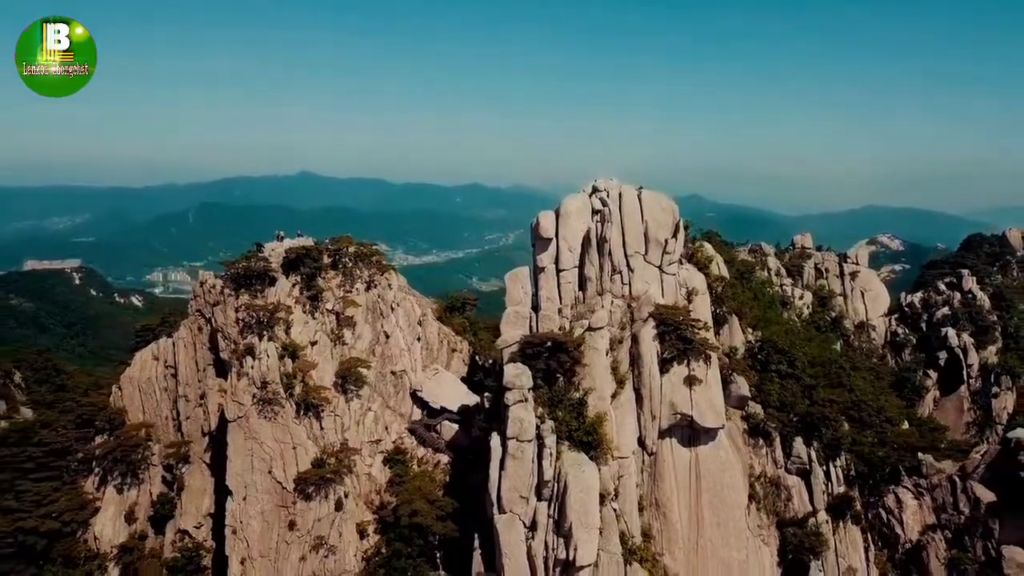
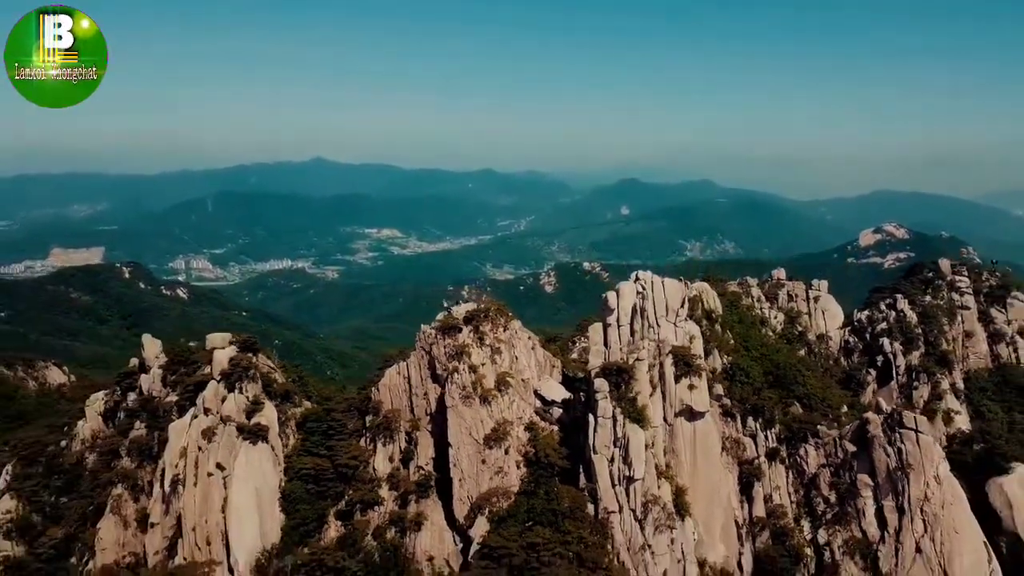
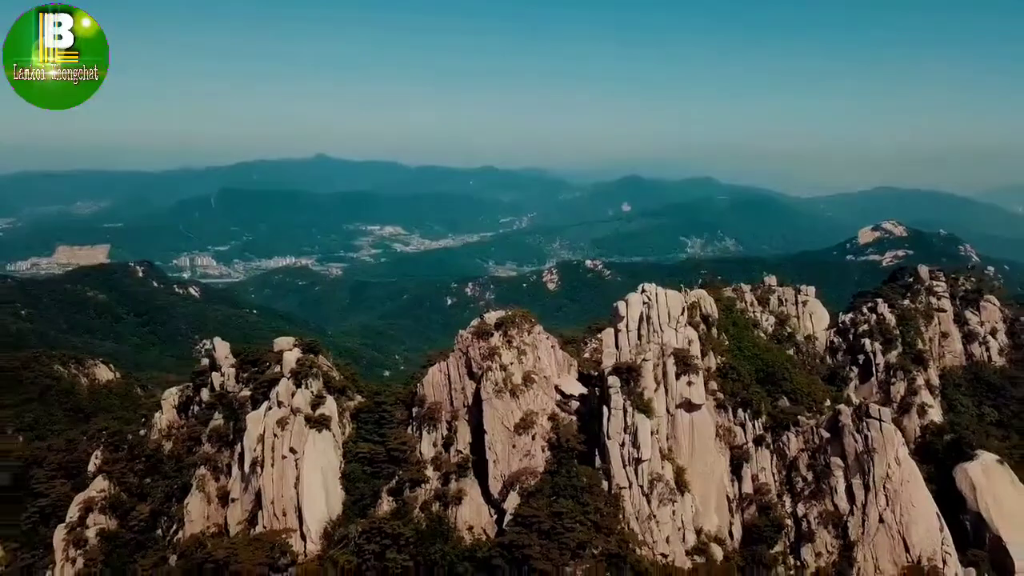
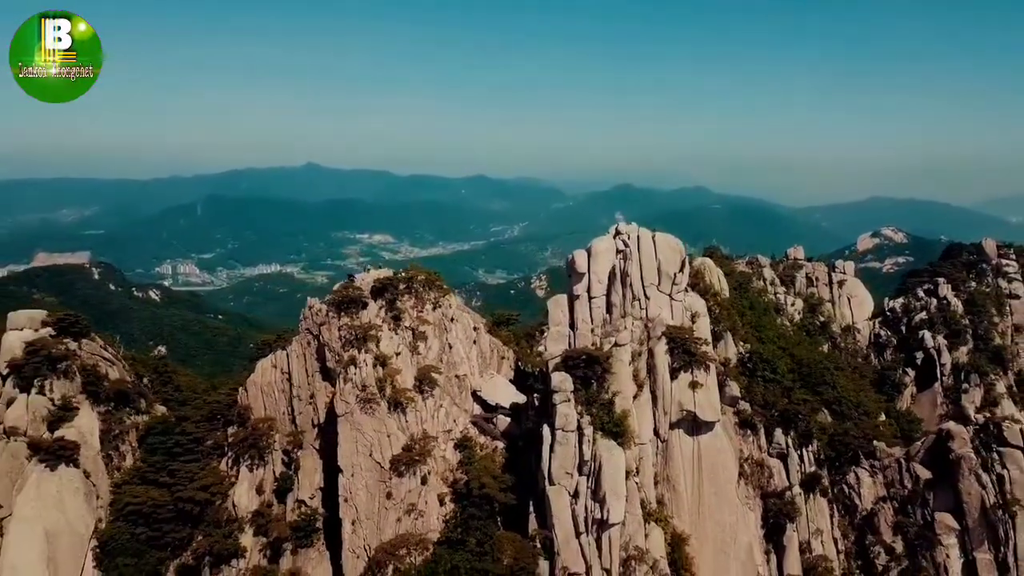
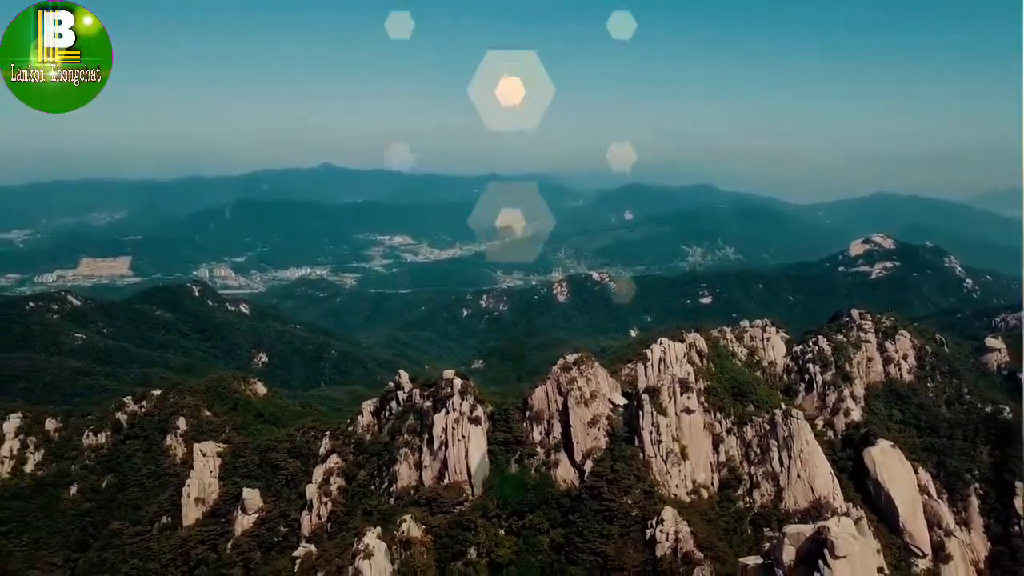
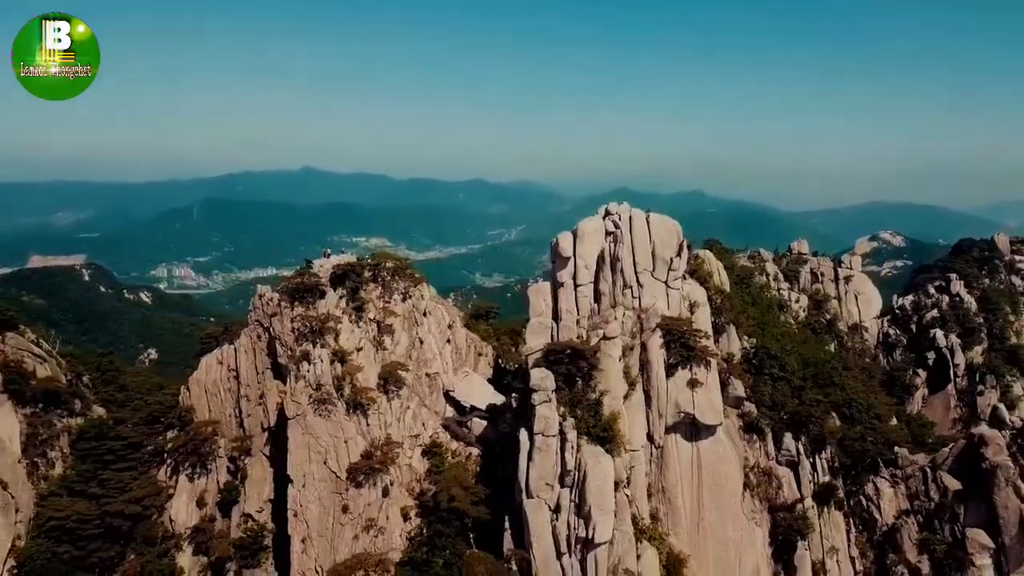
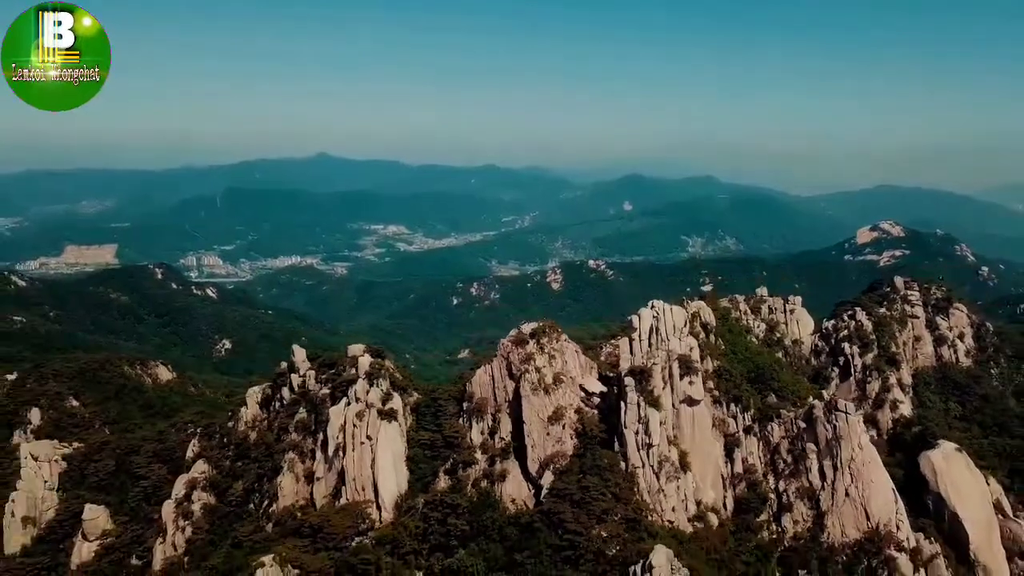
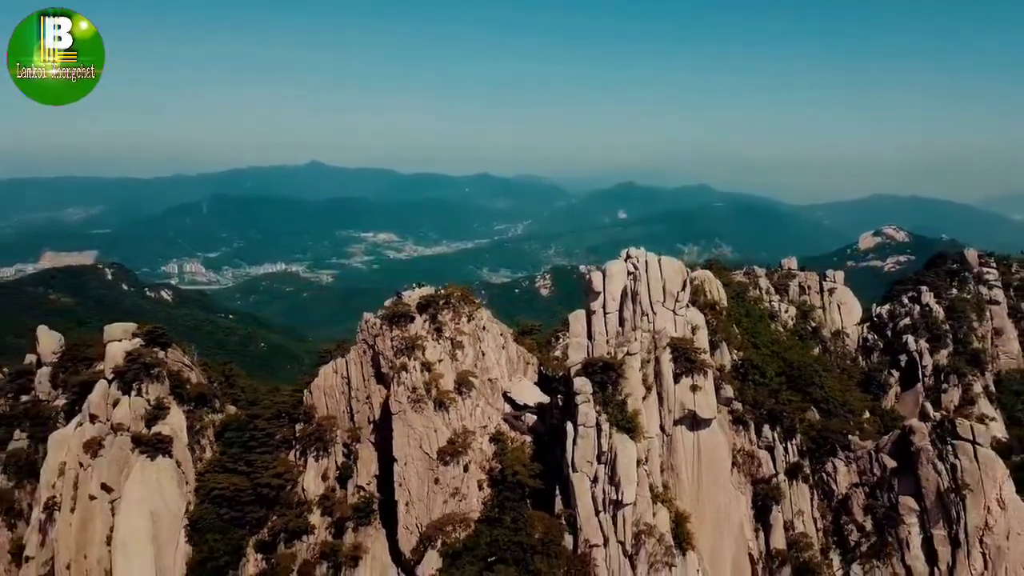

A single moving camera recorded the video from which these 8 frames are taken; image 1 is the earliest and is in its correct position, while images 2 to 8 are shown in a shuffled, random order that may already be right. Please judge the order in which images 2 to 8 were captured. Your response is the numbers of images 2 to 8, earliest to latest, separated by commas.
6, 4, 8, 2, 3, 7, 5
